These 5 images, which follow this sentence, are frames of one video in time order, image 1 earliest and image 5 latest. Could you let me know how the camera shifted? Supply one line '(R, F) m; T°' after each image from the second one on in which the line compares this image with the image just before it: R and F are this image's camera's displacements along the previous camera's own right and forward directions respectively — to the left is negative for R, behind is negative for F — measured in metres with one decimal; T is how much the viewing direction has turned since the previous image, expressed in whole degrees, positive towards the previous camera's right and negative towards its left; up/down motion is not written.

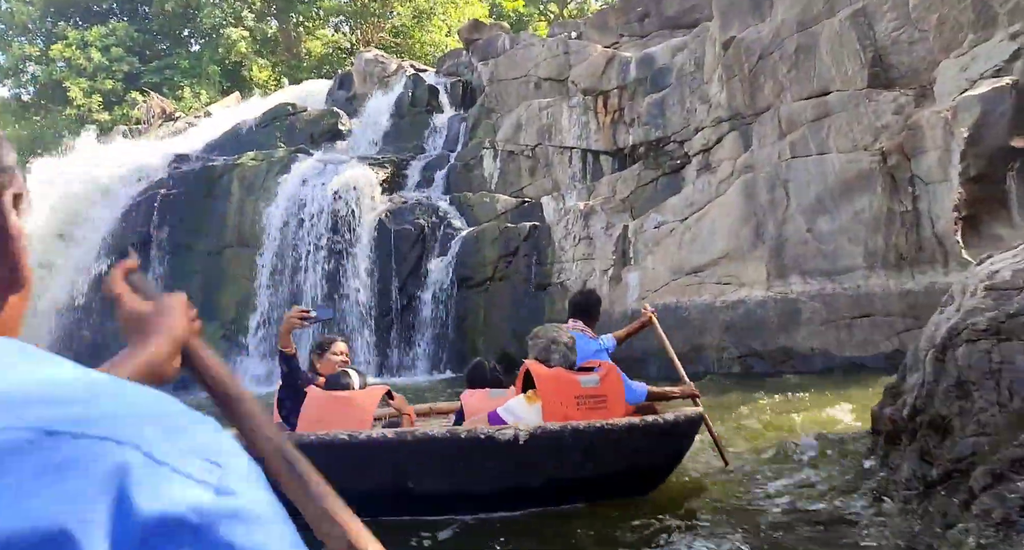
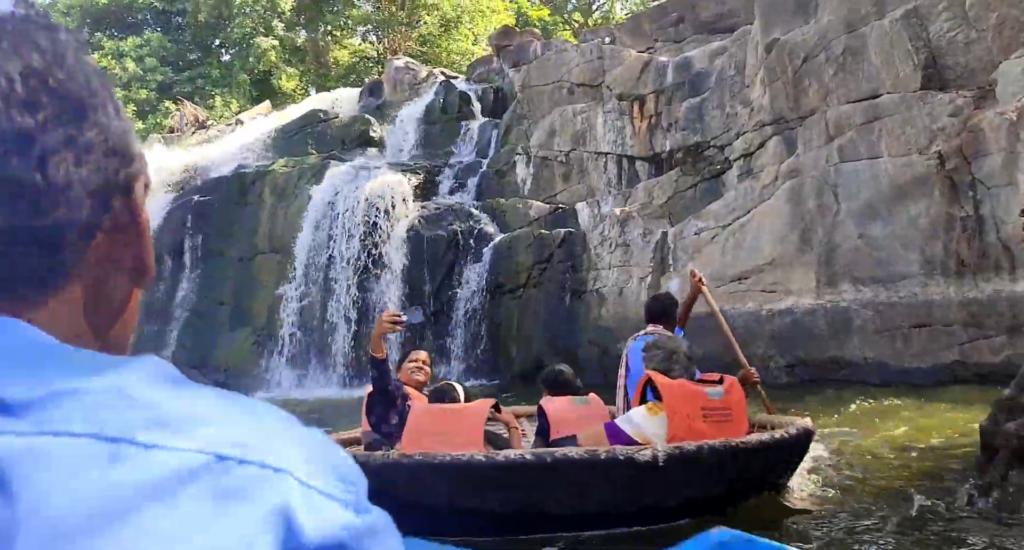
(-0.2, +0.1) m; -2°
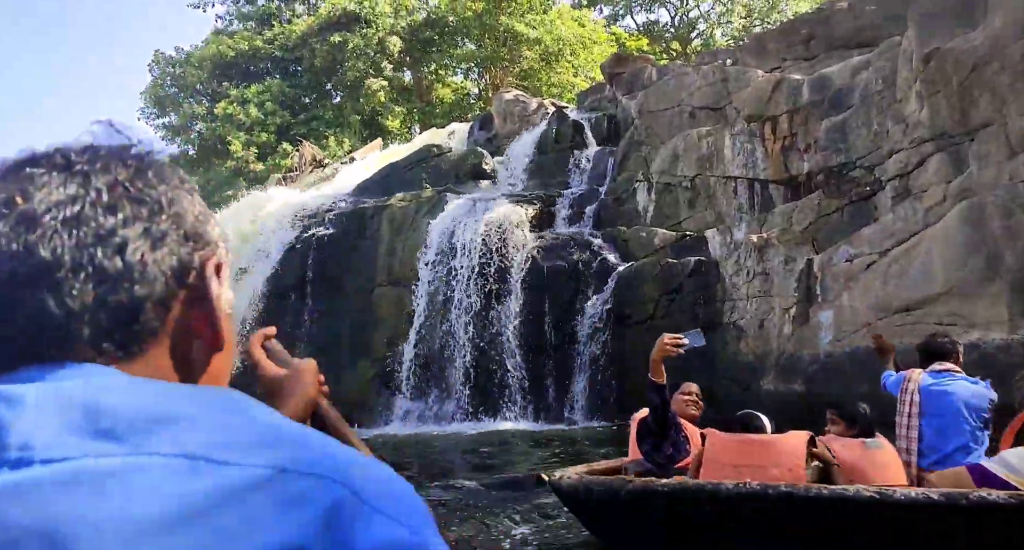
(-0.5, +0.3) m; -7°
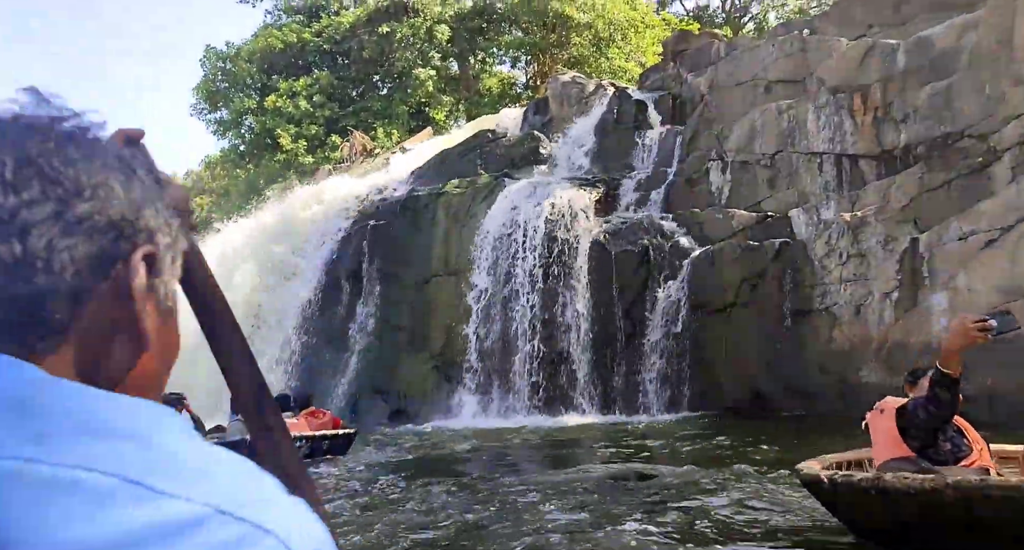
(-0.4, +0.6) m; -3°
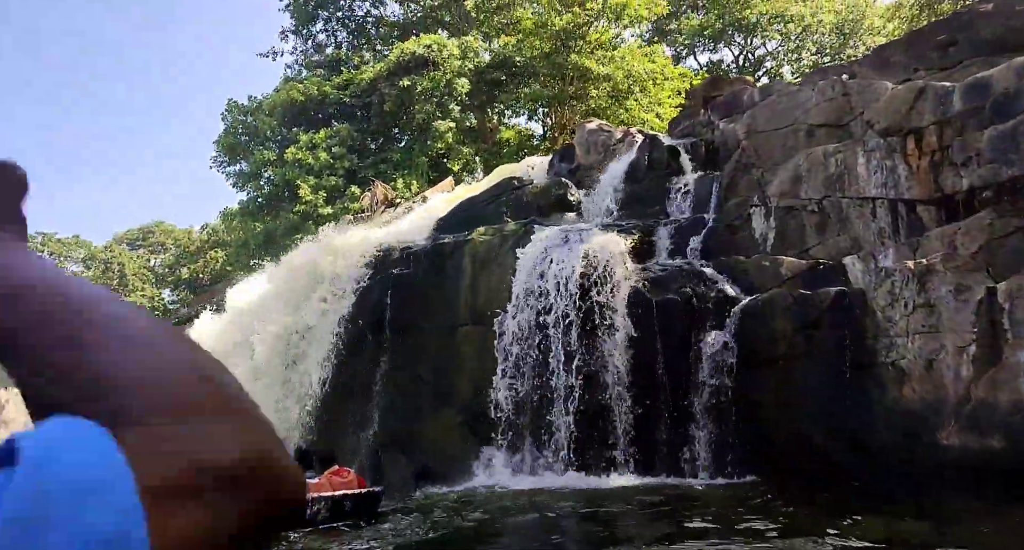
(-0.4, +0.6) m; -1°
